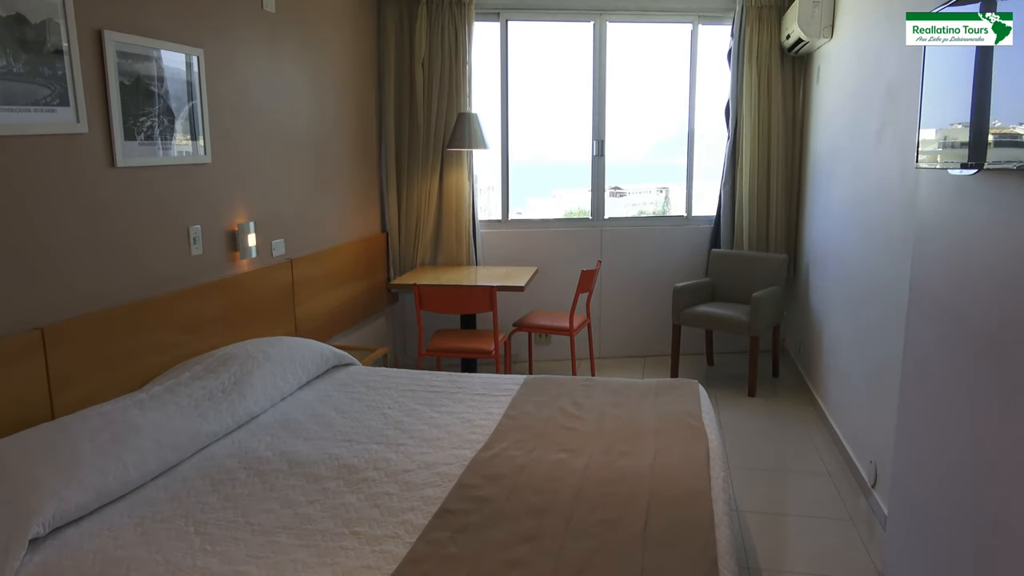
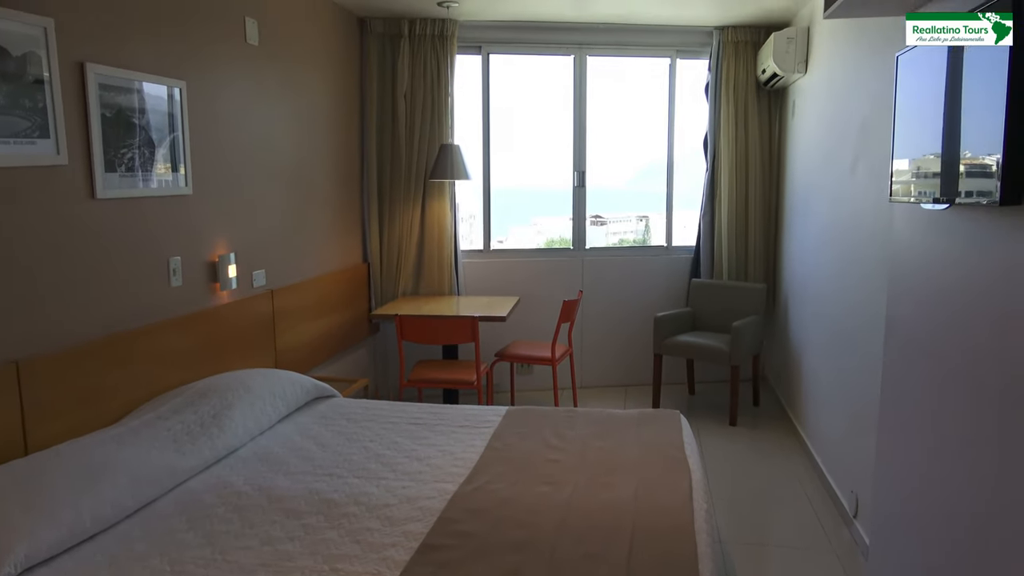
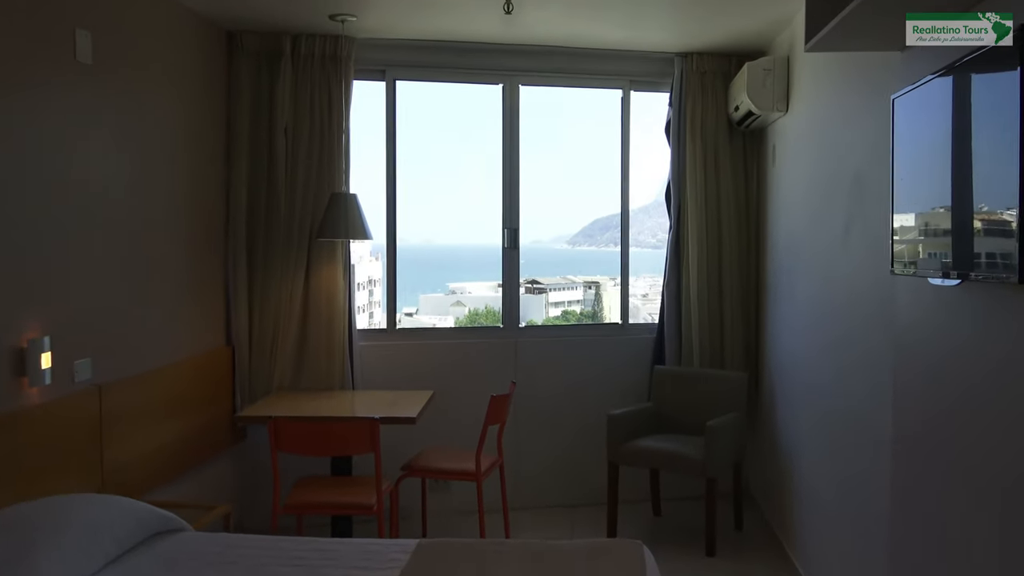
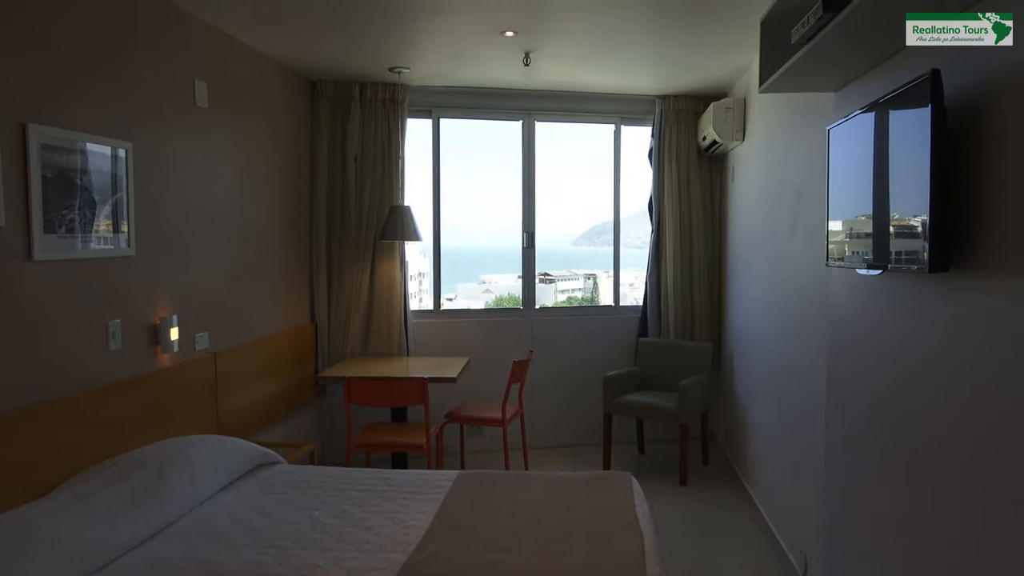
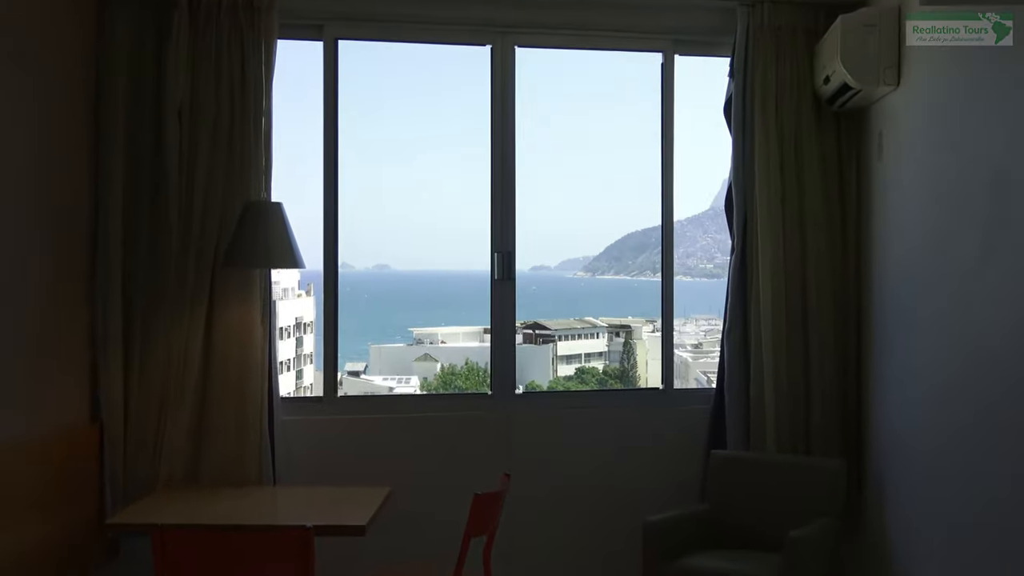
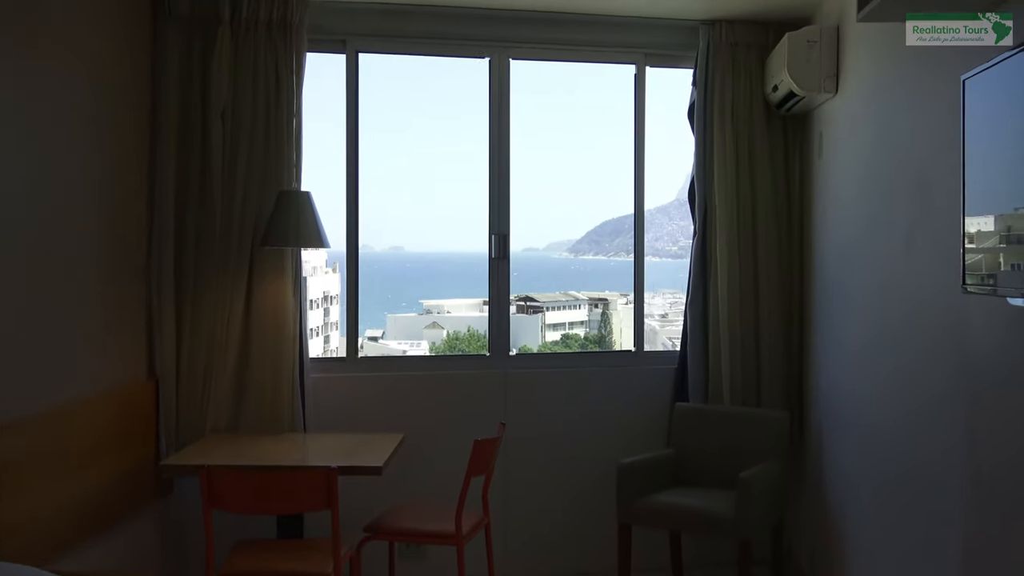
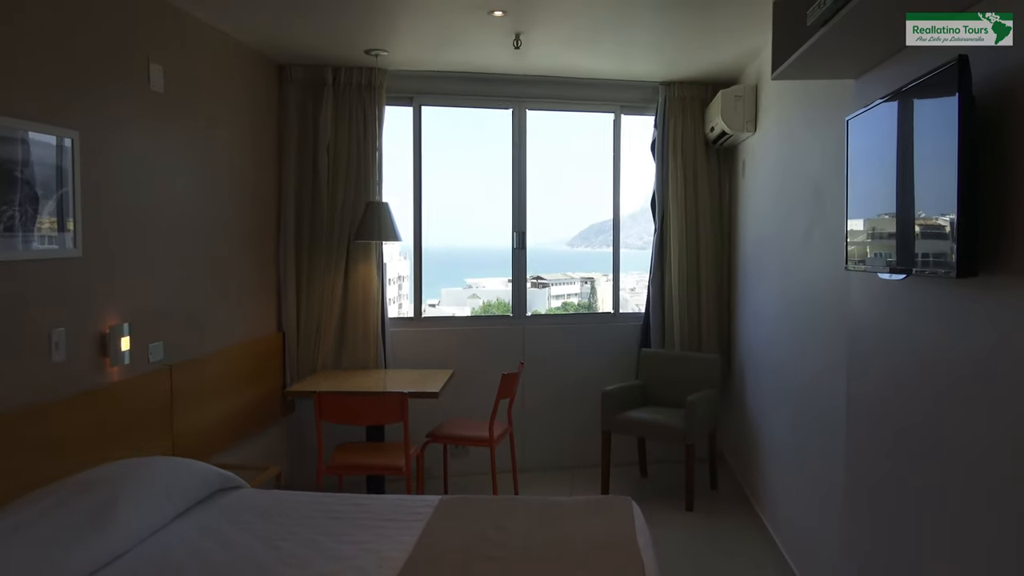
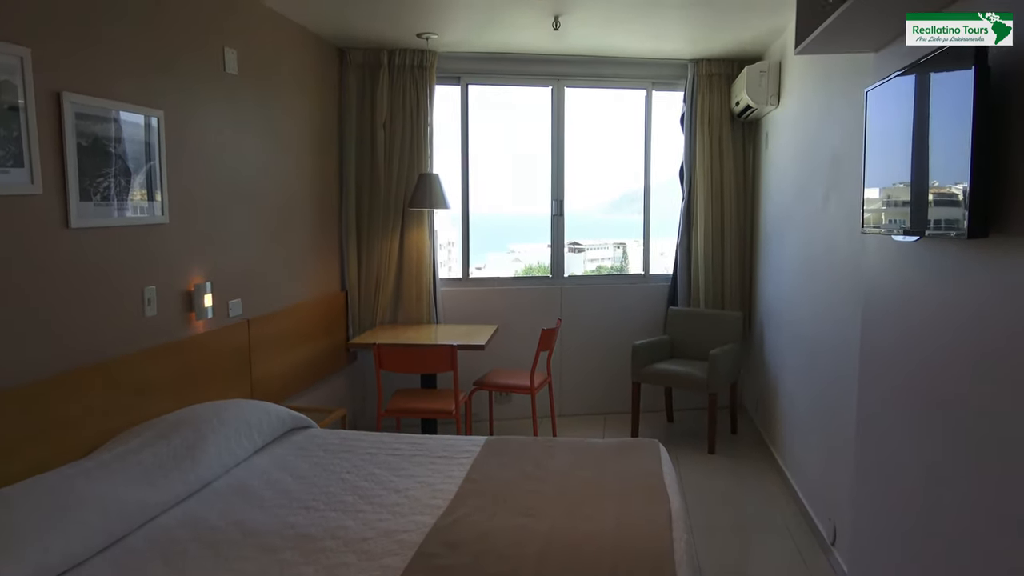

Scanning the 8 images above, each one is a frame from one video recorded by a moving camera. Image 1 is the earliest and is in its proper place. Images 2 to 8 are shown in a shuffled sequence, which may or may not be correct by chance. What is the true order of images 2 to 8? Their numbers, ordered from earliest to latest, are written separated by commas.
2, 8, 4, 7, 3, 6, 5
